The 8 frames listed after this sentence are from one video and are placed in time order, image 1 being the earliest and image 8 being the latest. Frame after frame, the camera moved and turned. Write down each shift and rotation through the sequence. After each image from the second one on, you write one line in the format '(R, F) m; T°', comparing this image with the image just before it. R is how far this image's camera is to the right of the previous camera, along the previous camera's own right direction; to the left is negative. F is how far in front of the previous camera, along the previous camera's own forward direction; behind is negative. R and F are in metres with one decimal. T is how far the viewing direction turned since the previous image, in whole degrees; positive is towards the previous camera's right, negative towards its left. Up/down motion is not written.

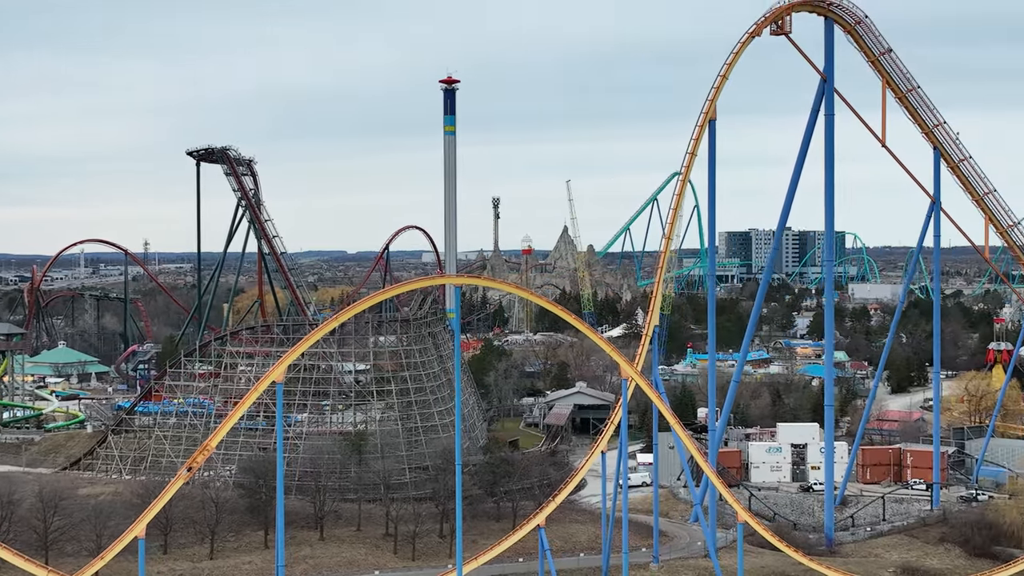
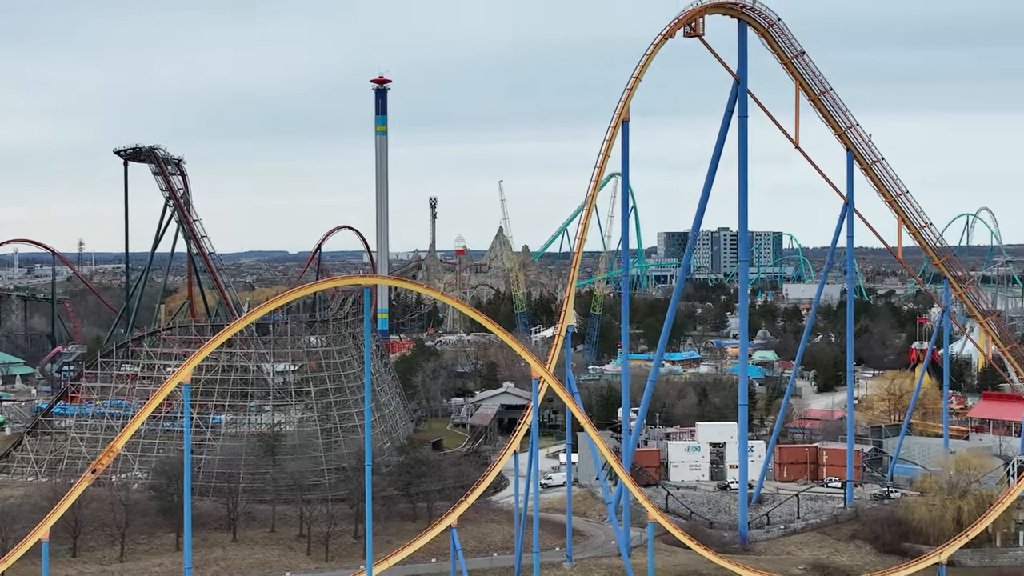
(+0.3, 0.0) m; +2°
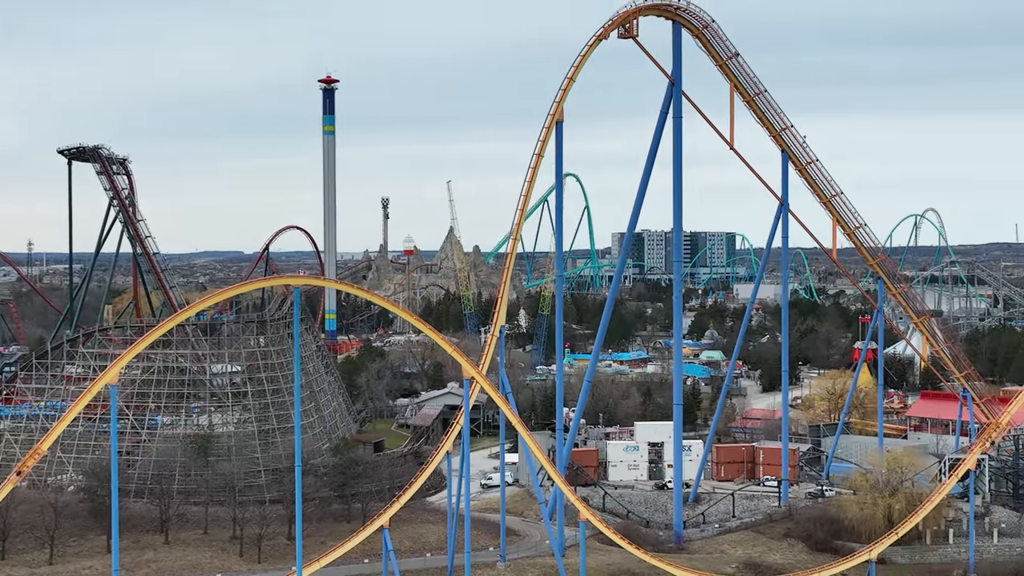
(+0.3, 0.0) m; +2°
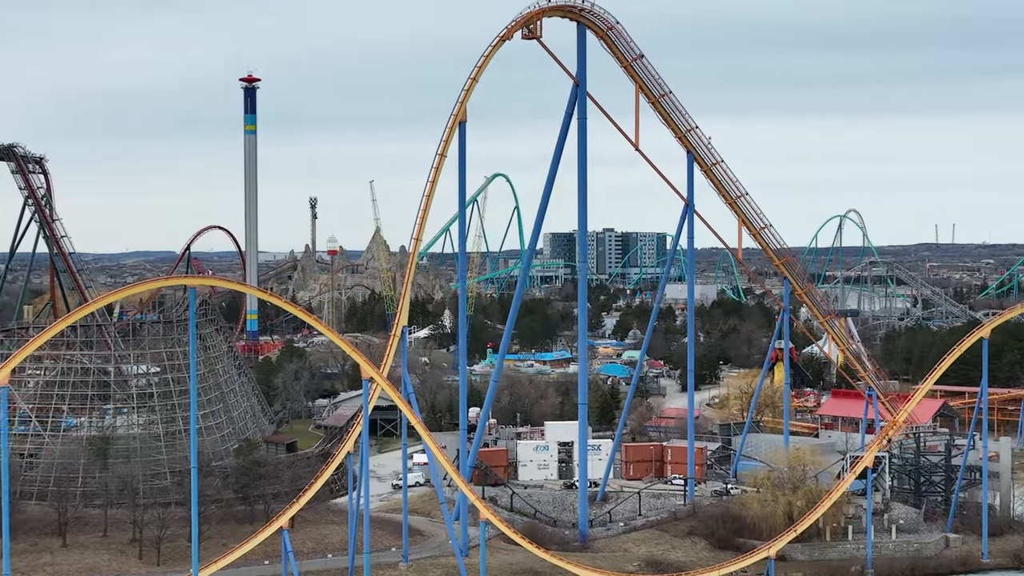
(+0.4, 0.0) m; +3°
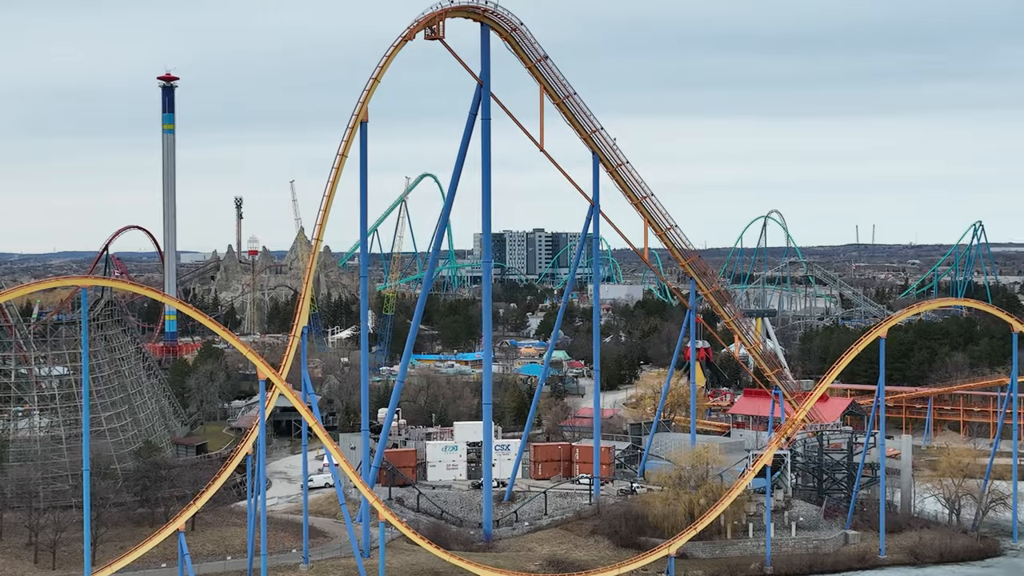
(+0.4, 0.0) m; +3°
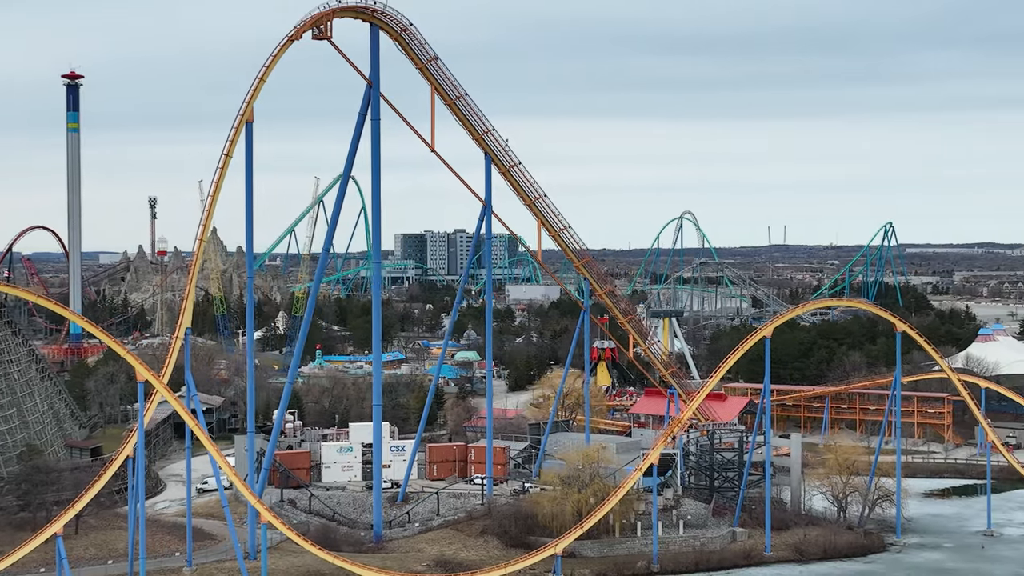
(+0.4, 0.0) m; +3°
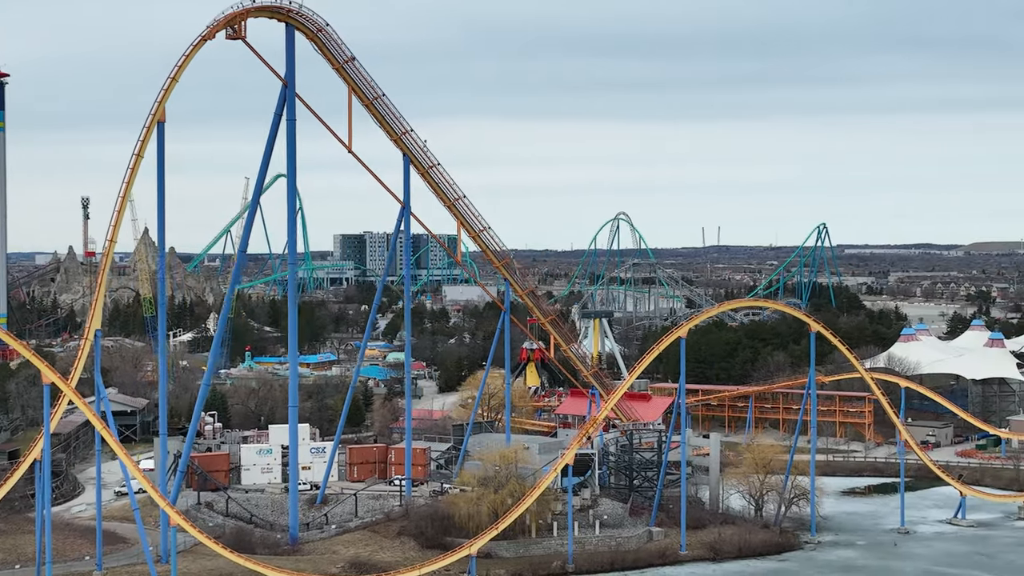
(+0.3, 0.0) m; +2°
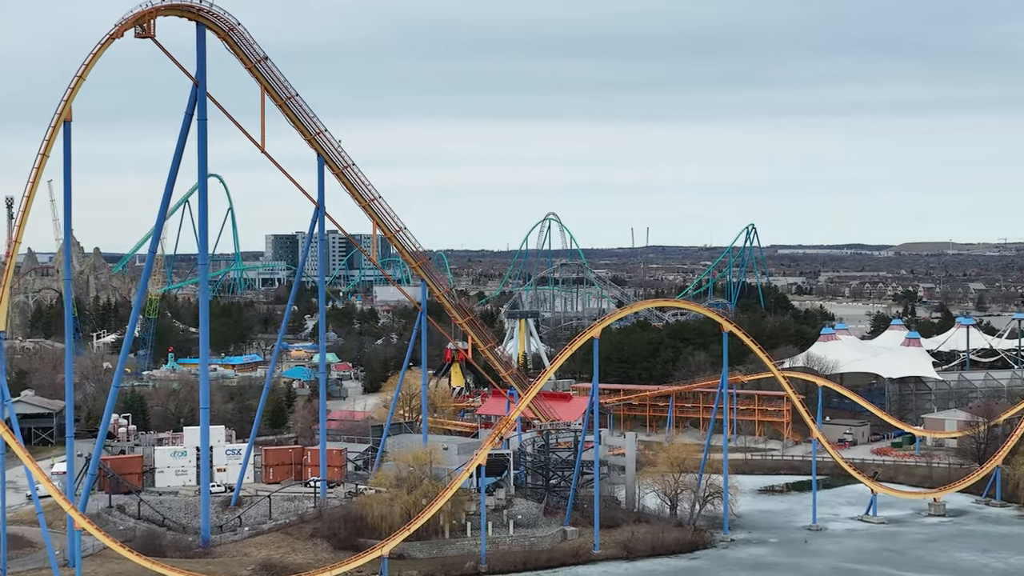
(+0.3, 0.0) m; +3°
